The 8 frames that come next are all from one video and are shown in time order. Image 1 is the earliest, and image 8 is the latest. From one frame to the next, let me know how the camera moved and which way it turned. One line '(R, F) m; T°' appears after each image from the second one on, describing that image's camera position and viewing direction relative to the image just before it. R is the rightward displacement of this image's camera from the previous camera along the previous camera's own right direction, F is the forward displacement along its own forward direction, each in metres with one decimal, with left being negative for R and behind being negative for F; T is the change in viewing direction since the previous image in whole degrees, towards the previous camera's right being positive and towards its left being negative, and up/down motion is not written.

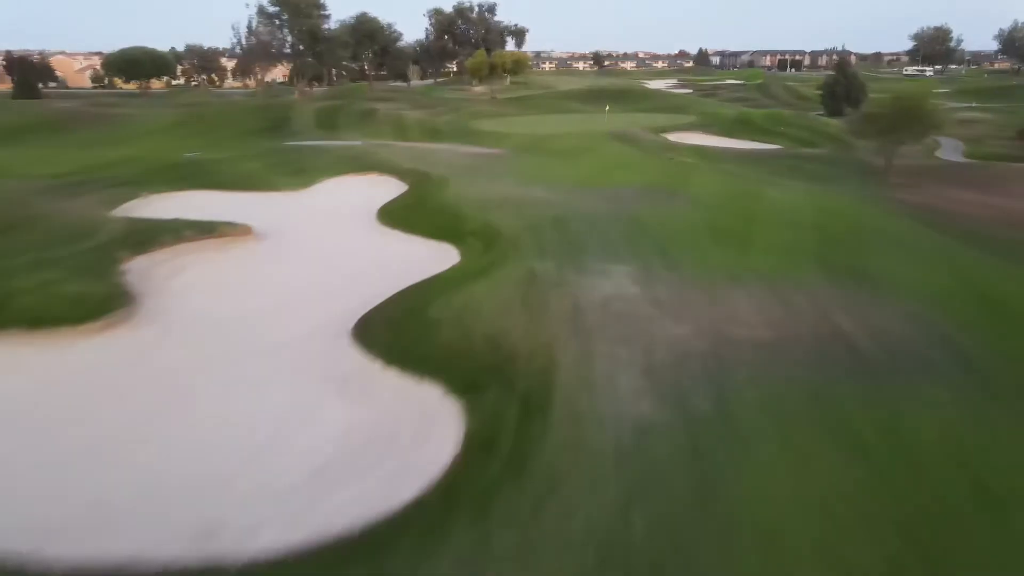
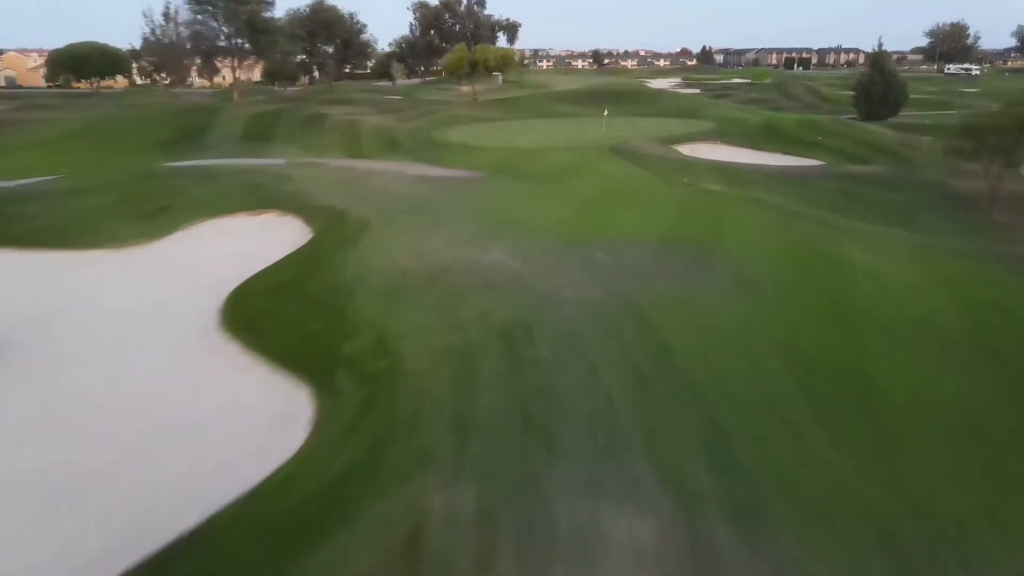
(+1.0, +7.2) m; 0°
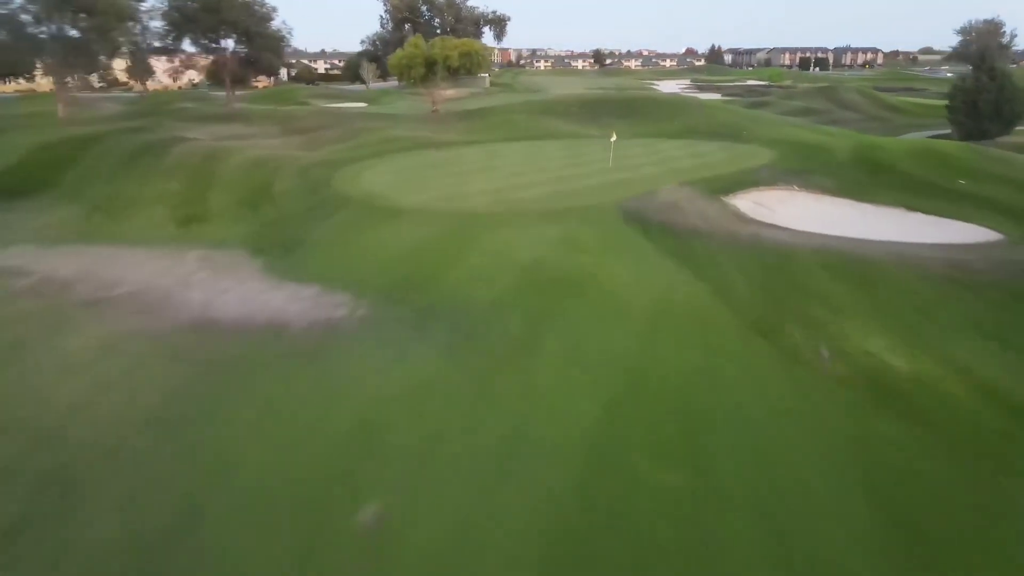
(+1.3, +12.7) m; 0°
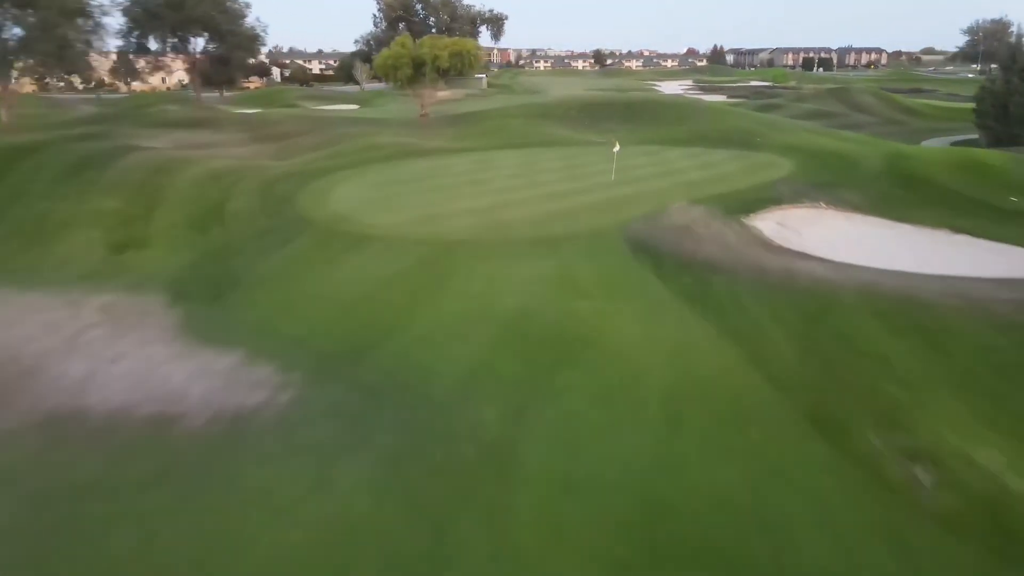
(+0.3, +2.5) m; 0°
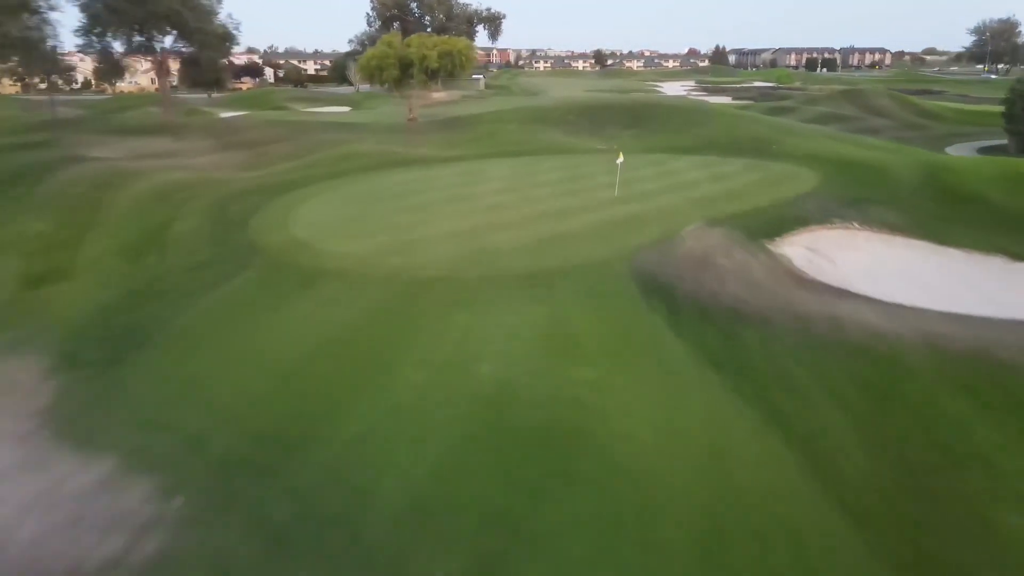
(+0.2, +2.3) m; 0°
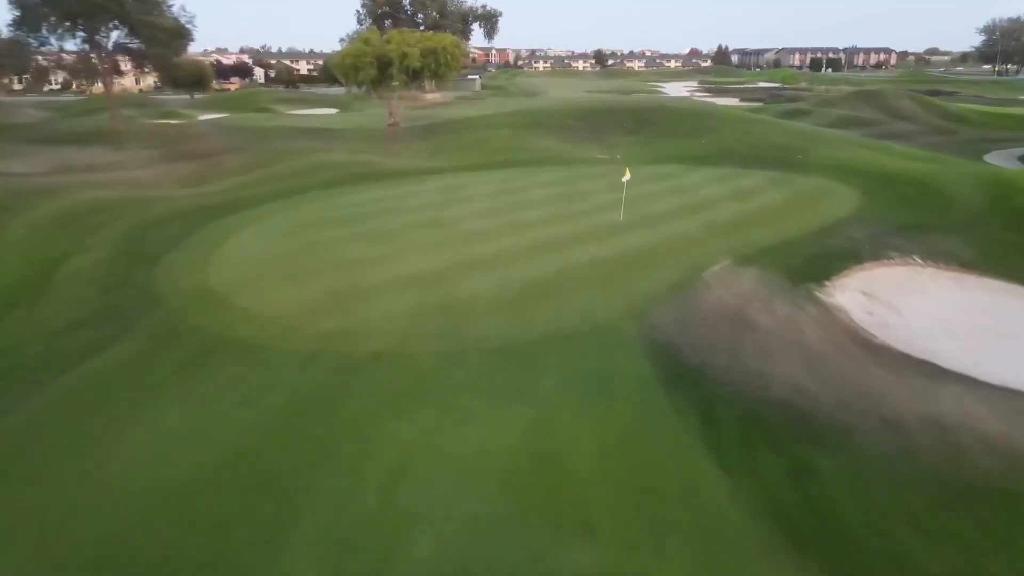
(+0.3, +3.1) m; 0°
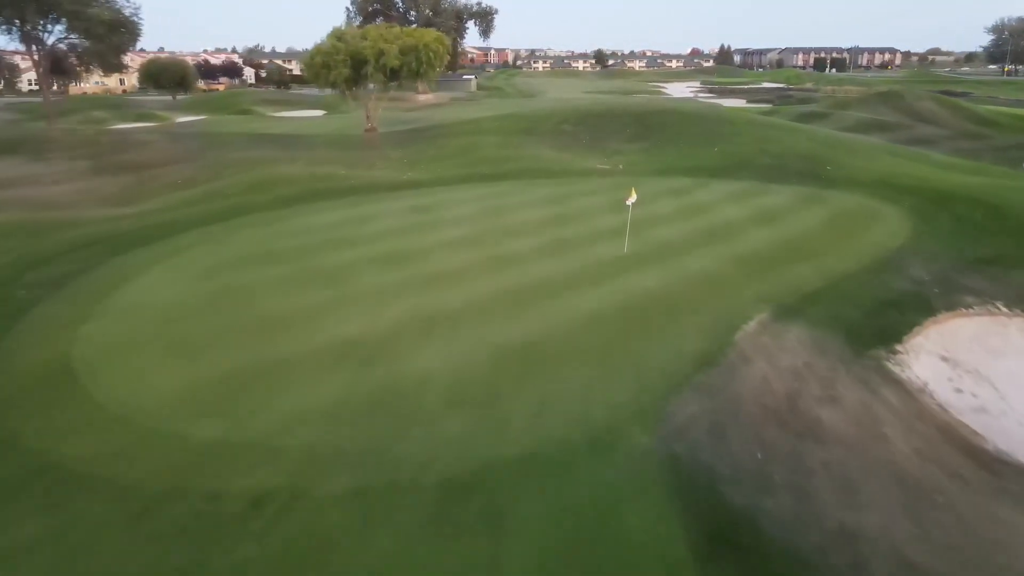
(+0.4, +2.9) m; 0°
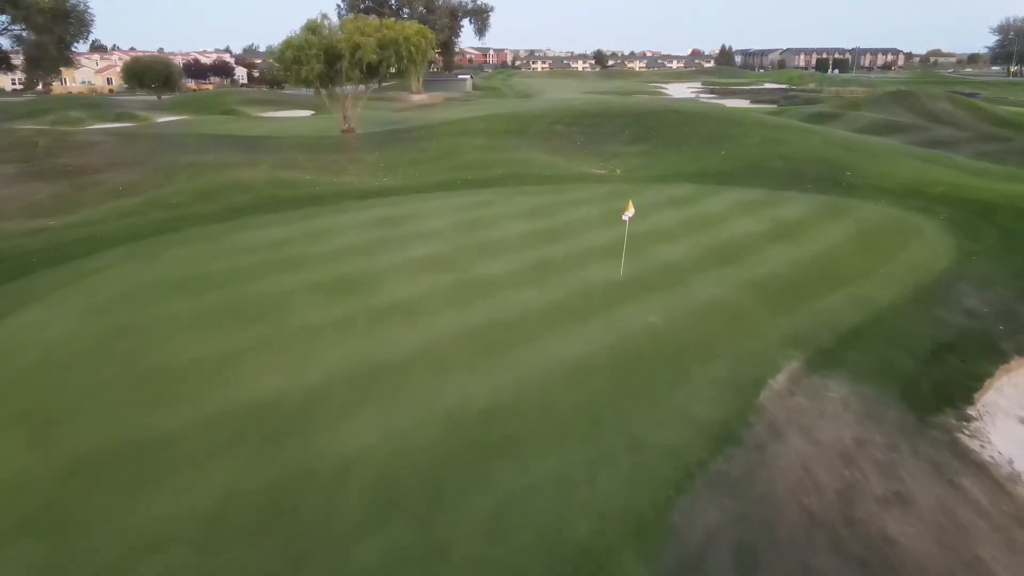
(+0.4, +2.0) m; 0°
